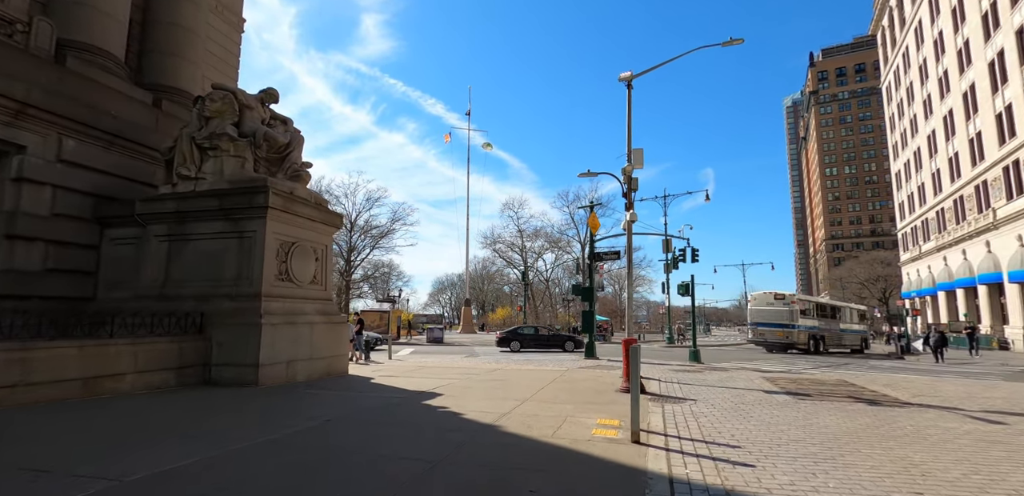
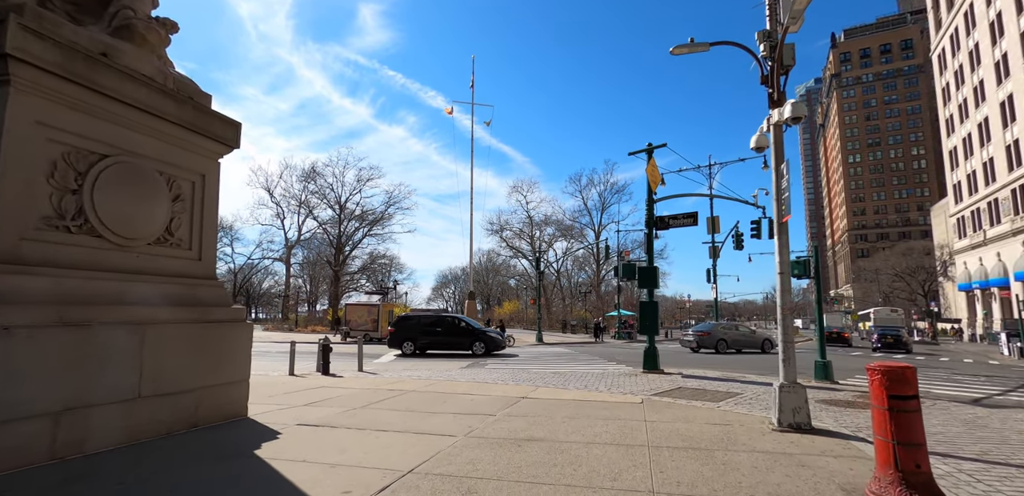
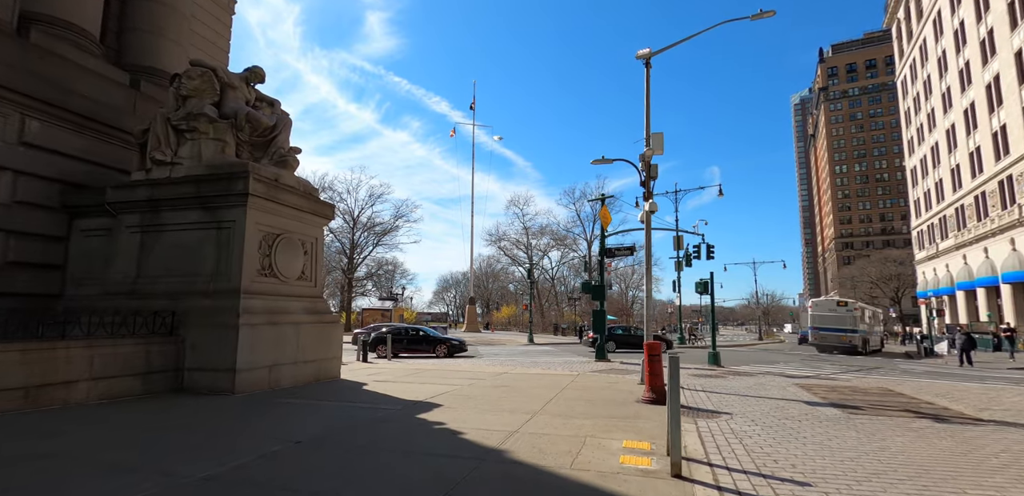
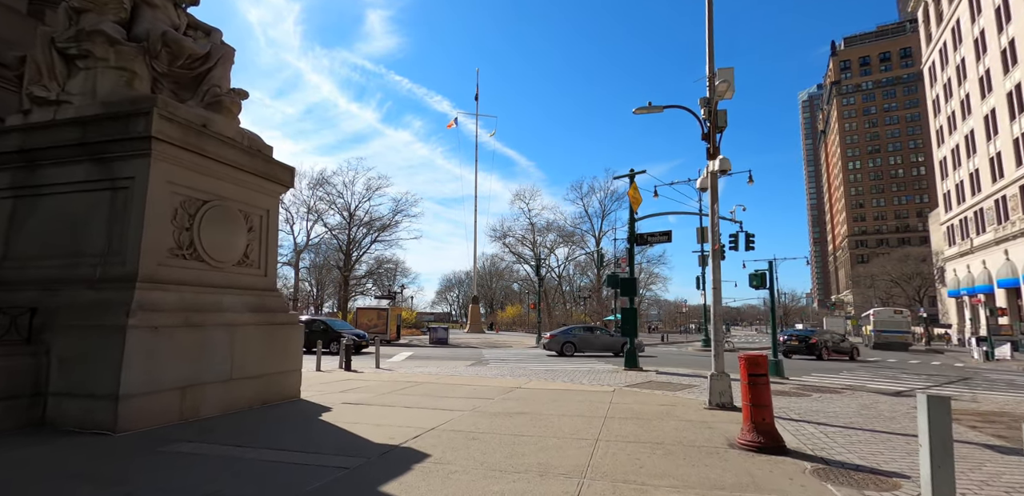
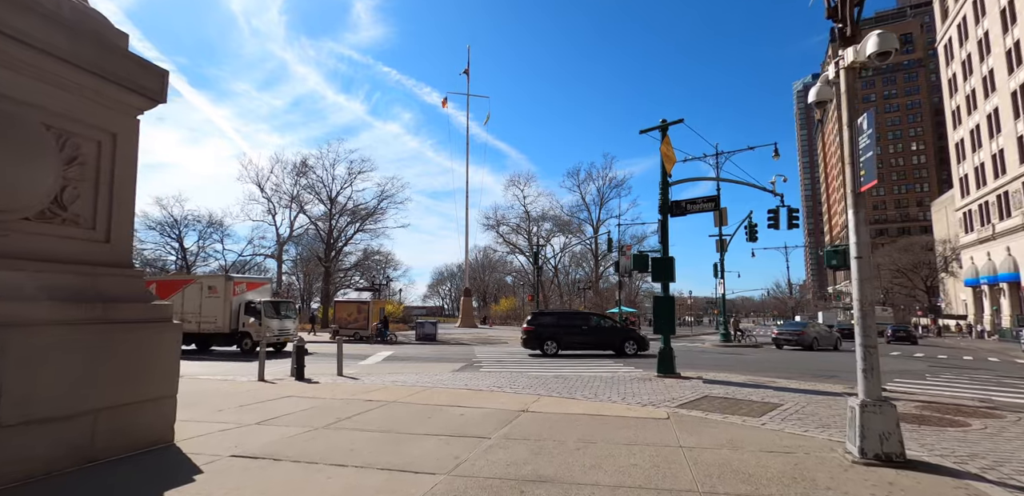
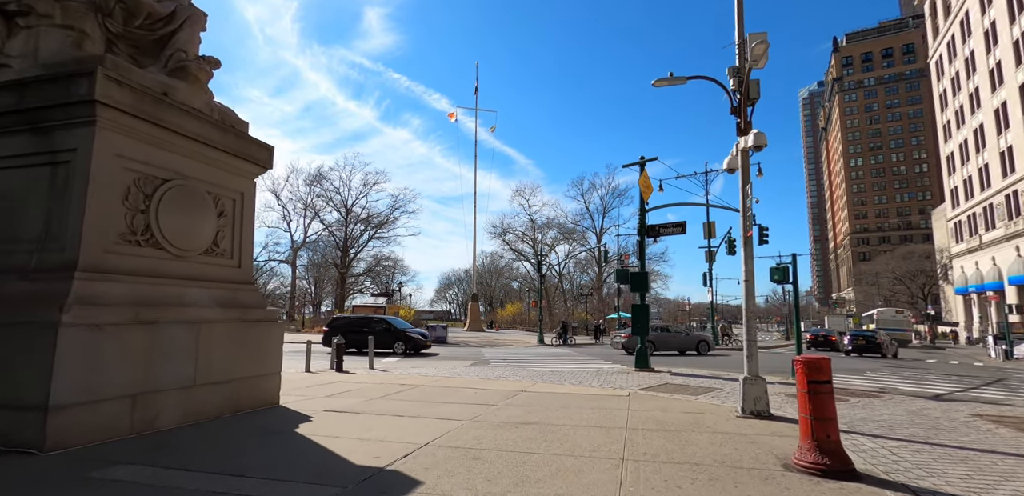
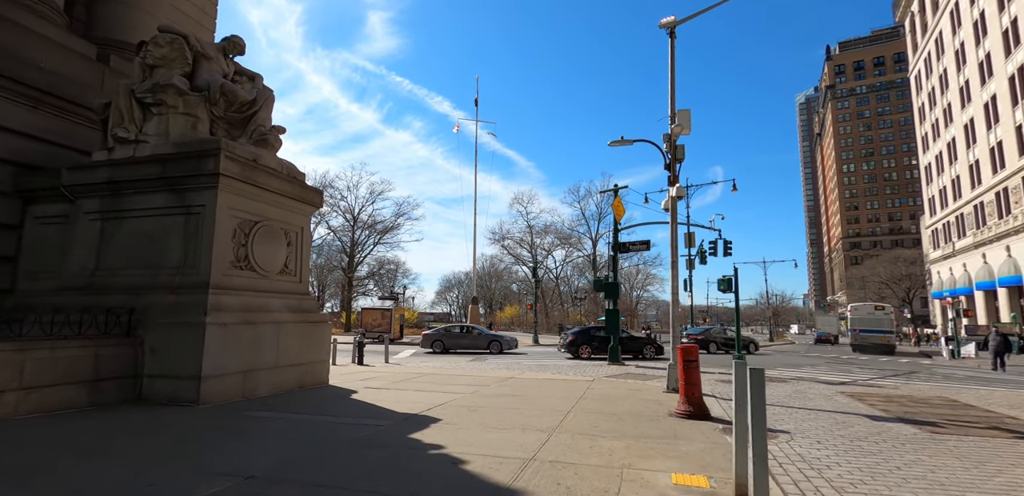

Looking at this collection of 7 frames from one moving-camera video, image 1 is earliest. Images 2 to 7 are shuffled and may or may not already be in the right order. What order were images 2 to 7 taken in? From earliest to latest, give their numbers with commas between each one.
3, 7, 4, 6, 2, 5
